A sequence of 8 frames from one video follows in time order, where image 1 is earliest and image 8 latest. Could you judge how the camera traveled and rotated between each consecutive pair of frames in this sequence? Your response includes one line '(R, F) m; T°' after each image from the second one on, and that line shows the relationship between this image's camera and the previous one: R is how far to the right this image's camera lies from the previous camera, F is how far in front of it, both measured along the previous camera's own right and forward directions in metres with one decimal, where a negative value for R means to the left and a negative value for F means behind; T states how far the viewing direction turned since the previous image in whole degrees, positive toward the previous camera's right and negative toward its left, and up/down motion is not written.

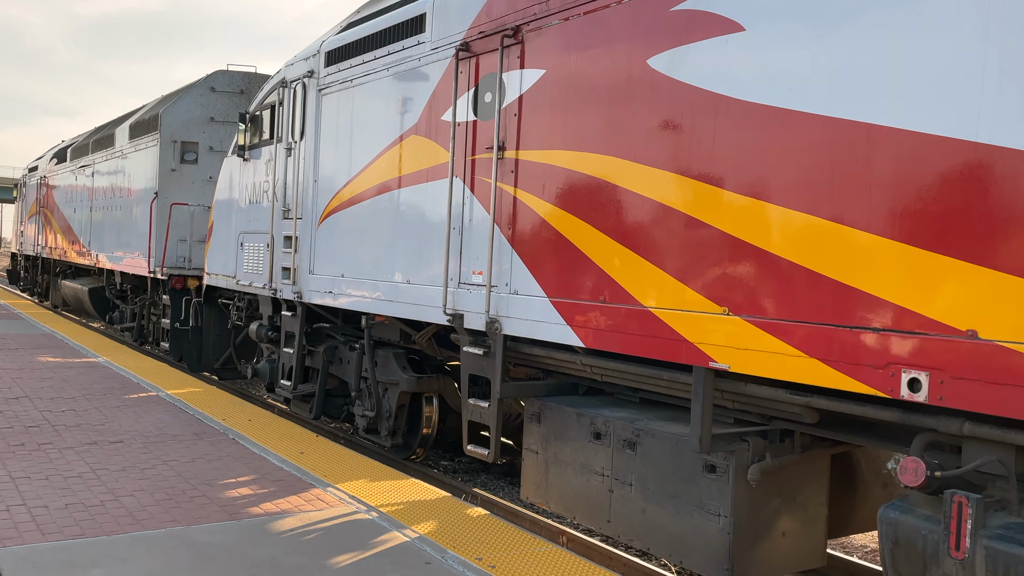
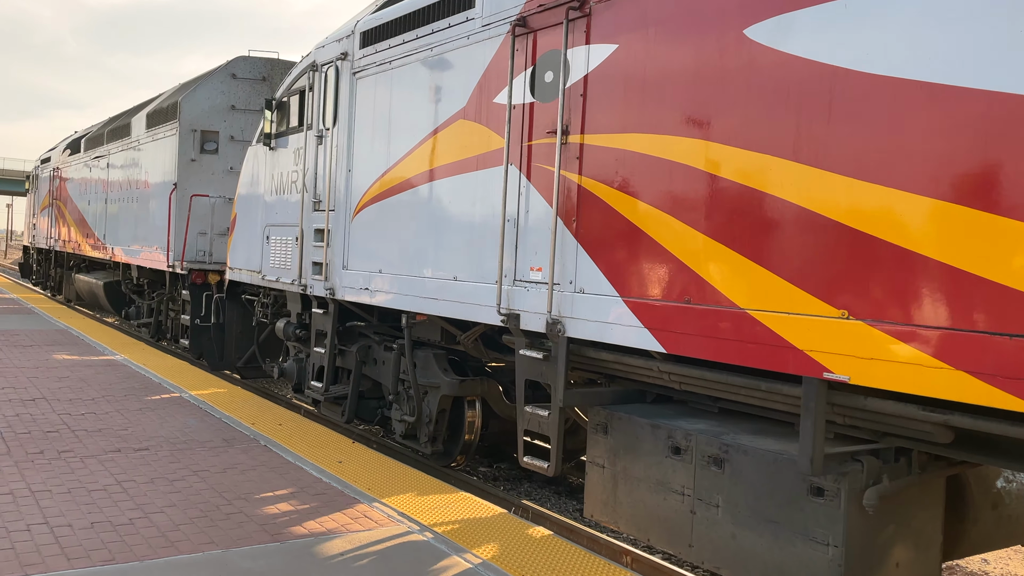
(-0.3, +0.4) m; -1°
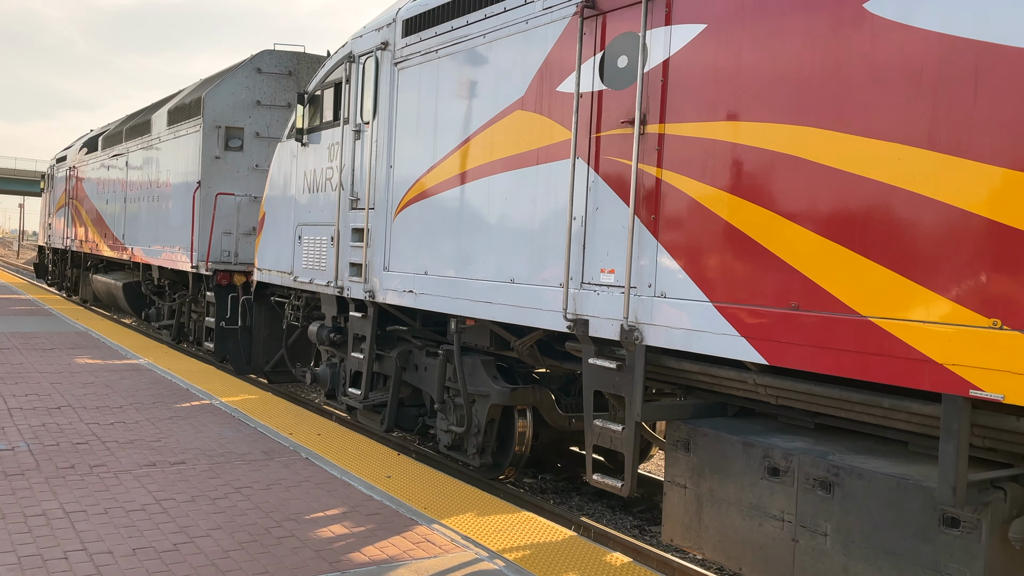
(-0.3, +0.4) m; -1°
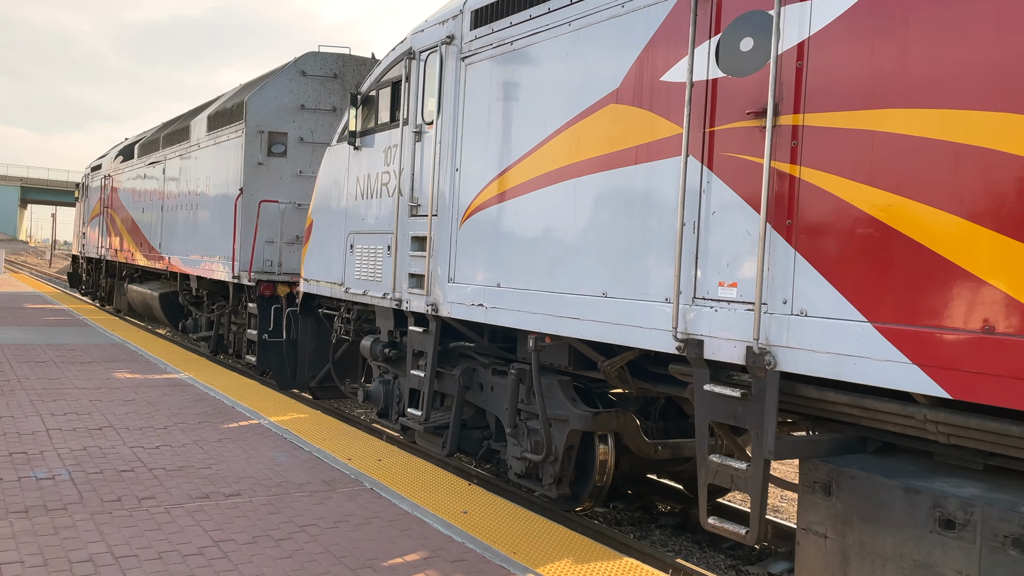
(-0.4, +0.5) m; -2°
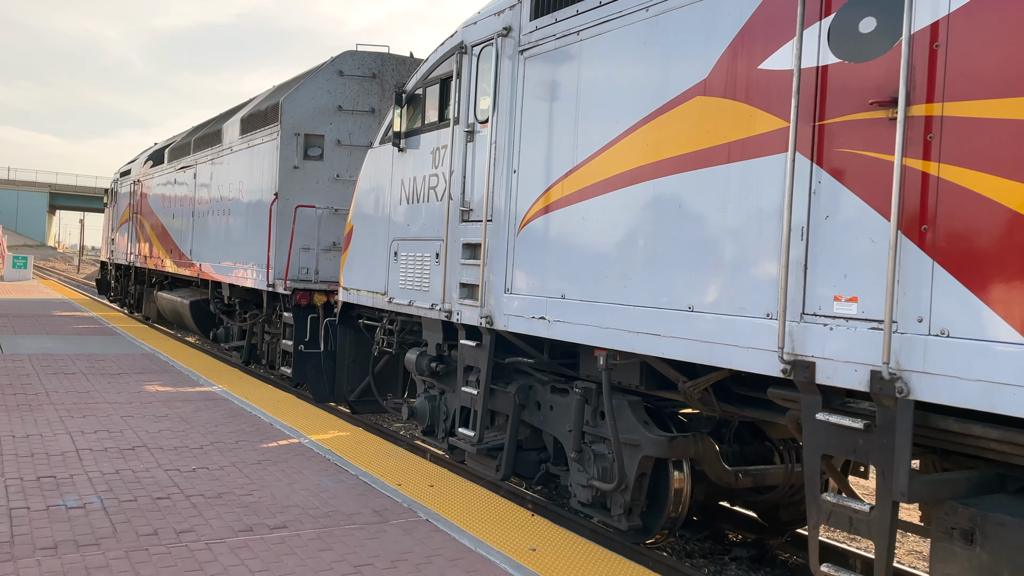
(-0.2, +0.4) m; -2°
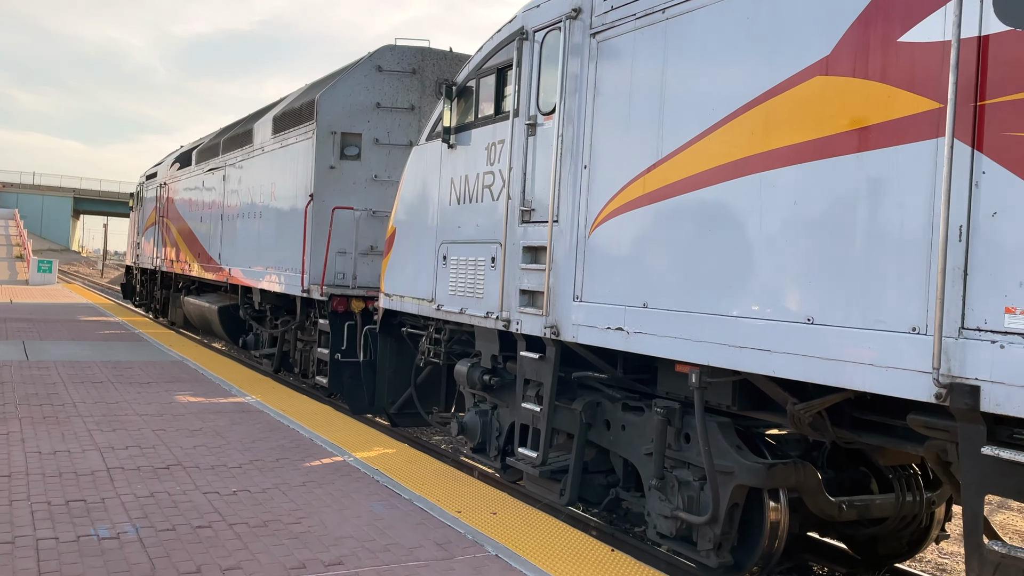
(-0.3, +0.5) m; -1°
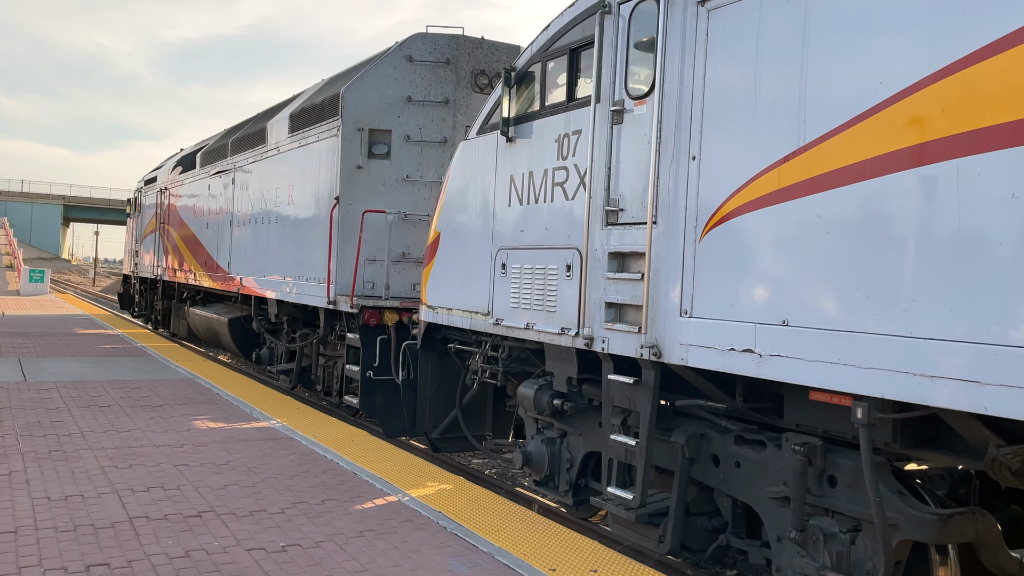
(-0.5, +0.7) m; +1°
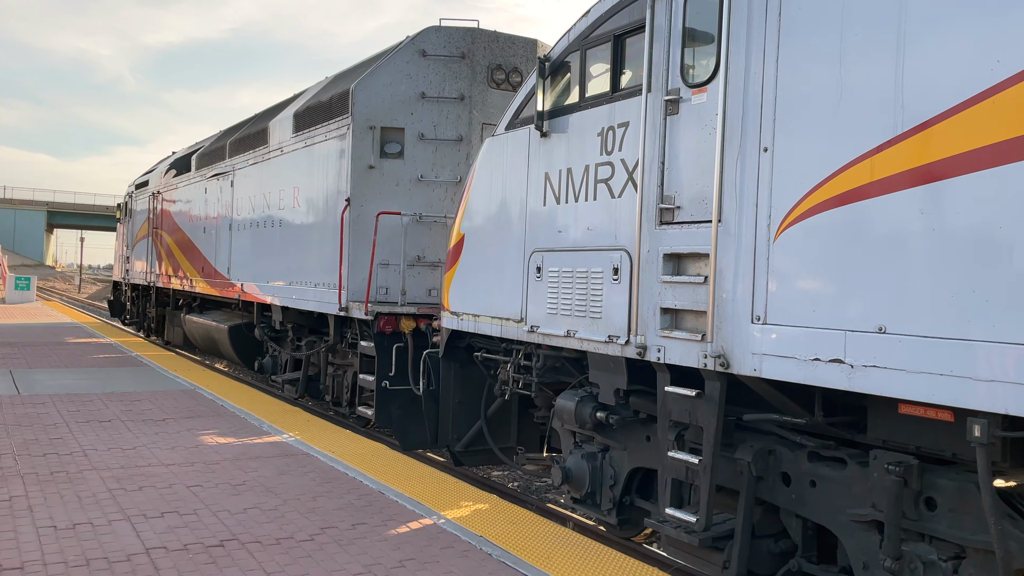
(-0.3, +0.4) m; +1°
